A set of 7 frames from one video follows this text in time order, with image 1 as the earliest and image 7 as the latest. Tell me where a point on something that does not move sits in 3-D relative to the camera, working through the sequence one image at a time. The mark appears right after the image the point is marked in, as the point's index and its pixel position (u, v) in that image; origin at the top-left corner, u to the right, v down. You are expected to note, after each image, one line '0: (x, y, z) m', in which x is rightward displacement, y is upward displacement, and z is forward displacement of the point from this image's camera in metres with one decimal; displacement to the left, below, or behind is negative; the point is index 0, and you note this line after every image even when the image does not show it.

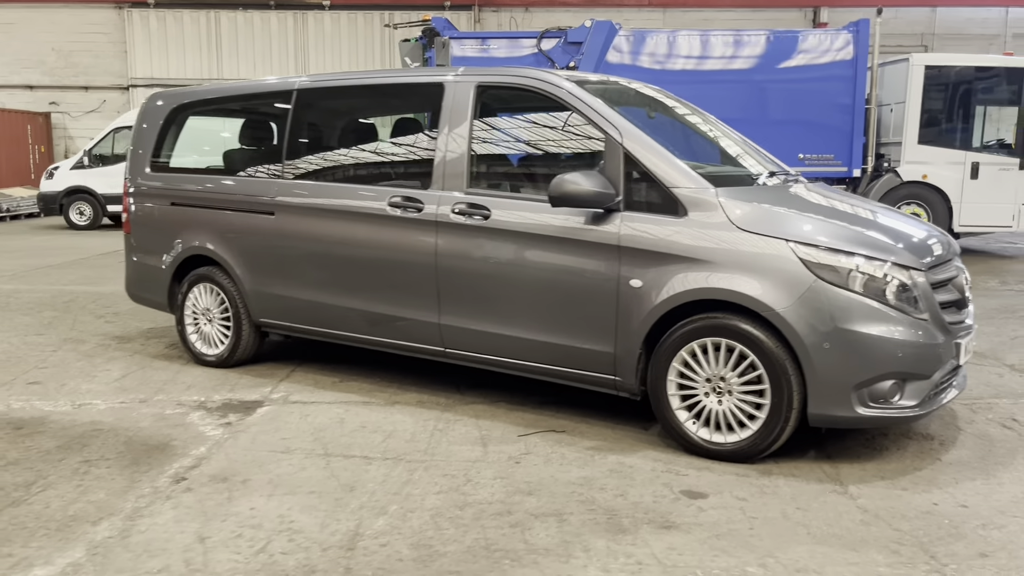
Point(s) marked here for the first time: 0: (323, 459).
0: (-0.8, -0.8, +3.8) m
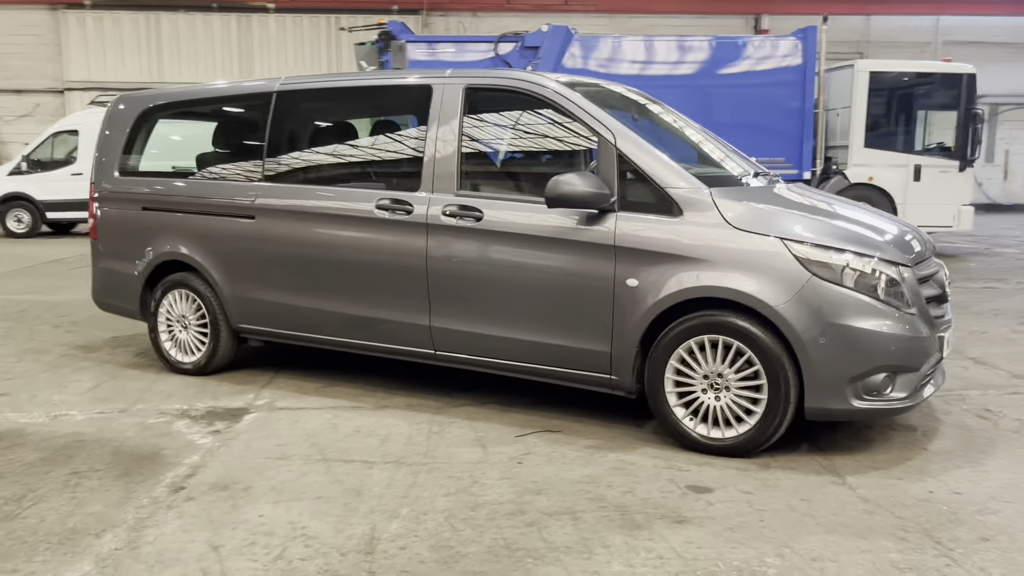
0: (-0.8, -0.8, +3.7) m
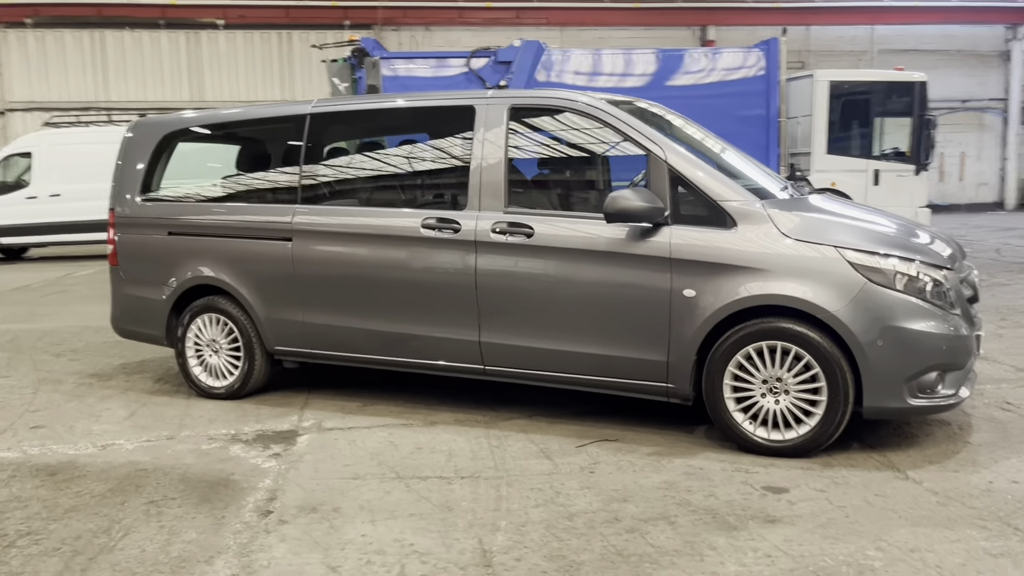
0: (-0.5, -0.9, +3.8) m
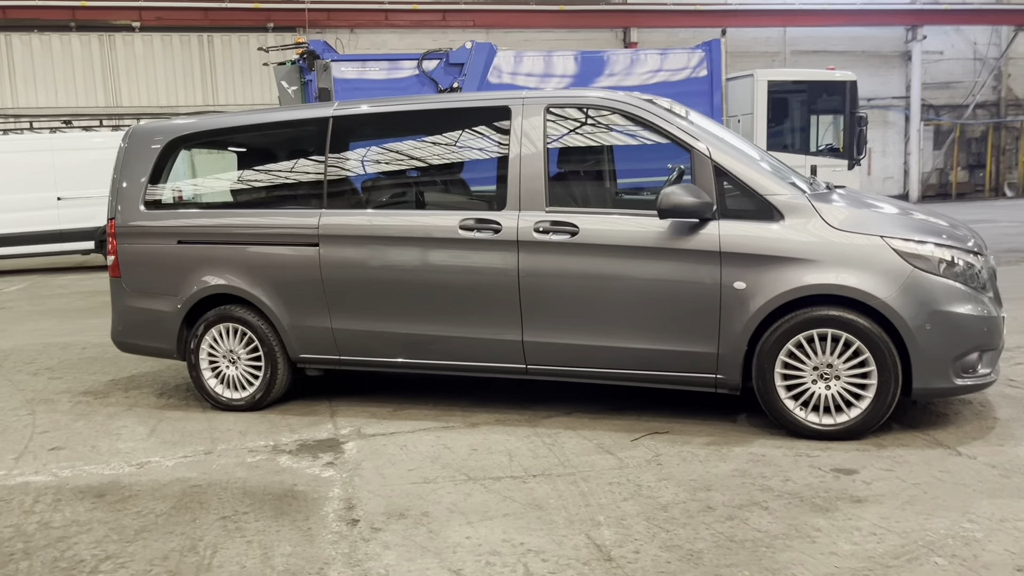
0: (-0.2, -0.9, +3.8) m
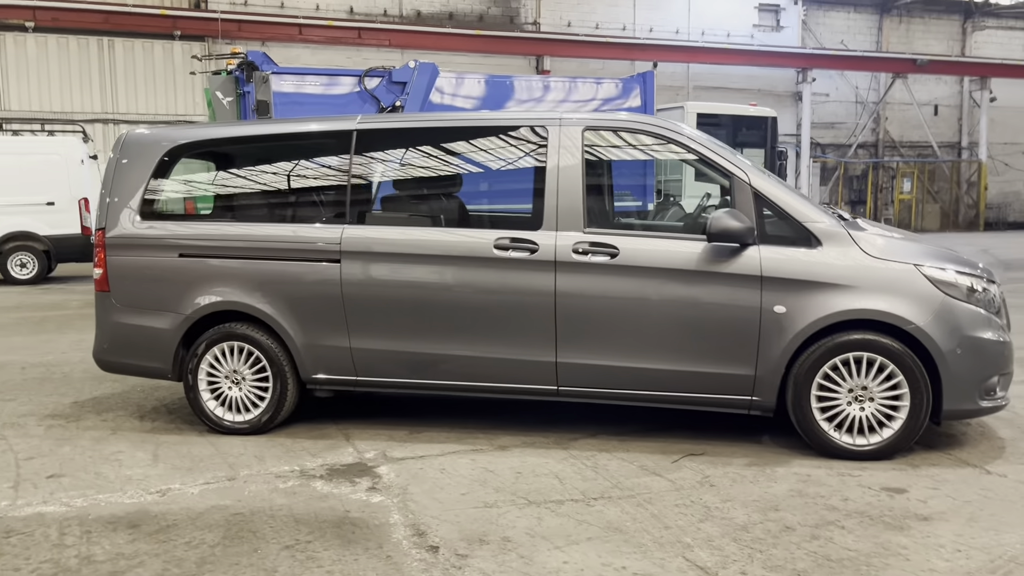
0: (+0.1, -0.9, +3.7) m
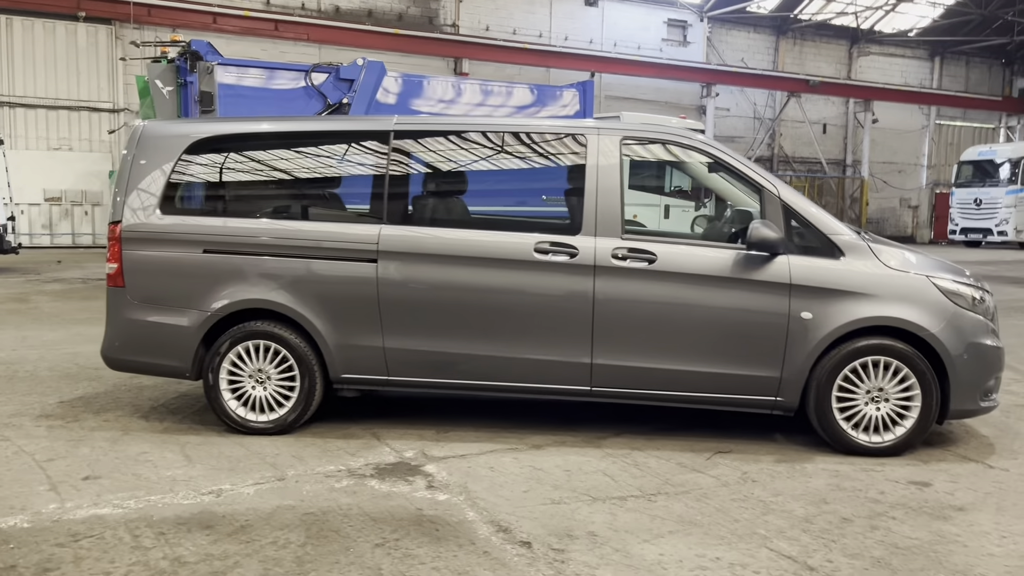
0: (+0.4, -1.0, +3.8) m
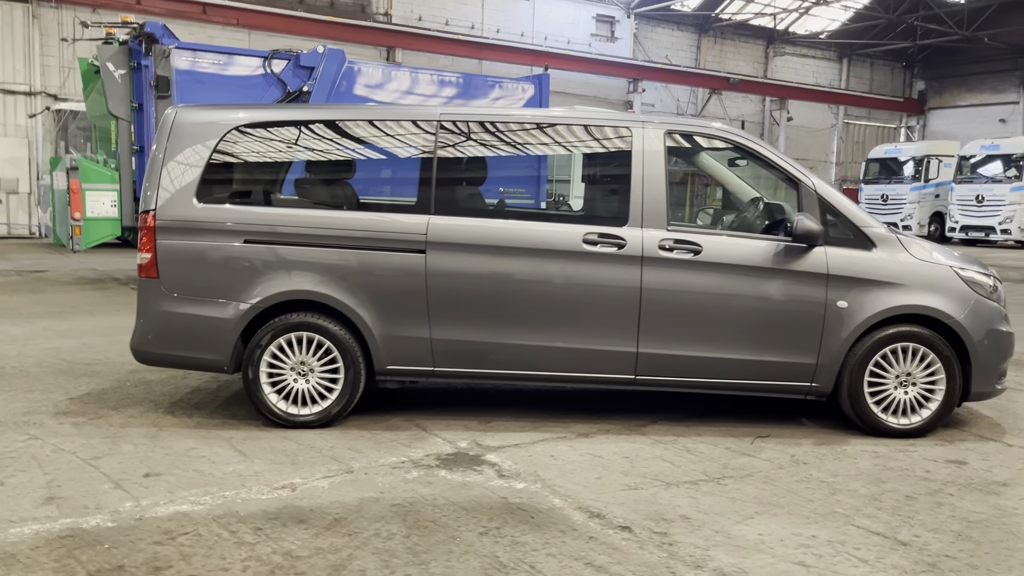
0: (+0.8, -0.9, +3.9) m
